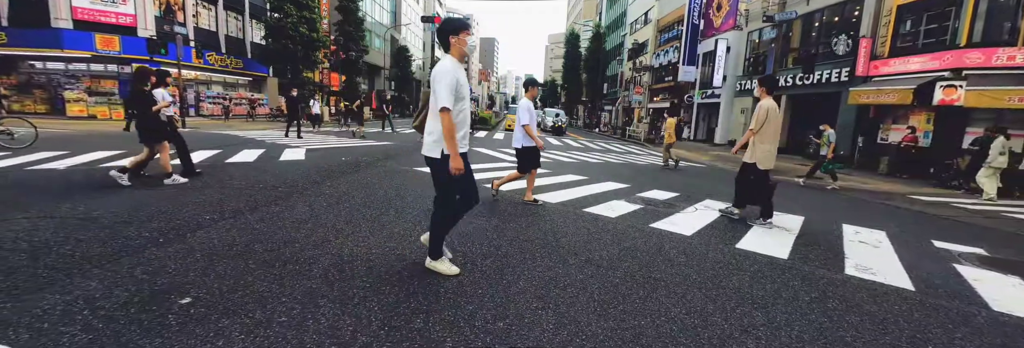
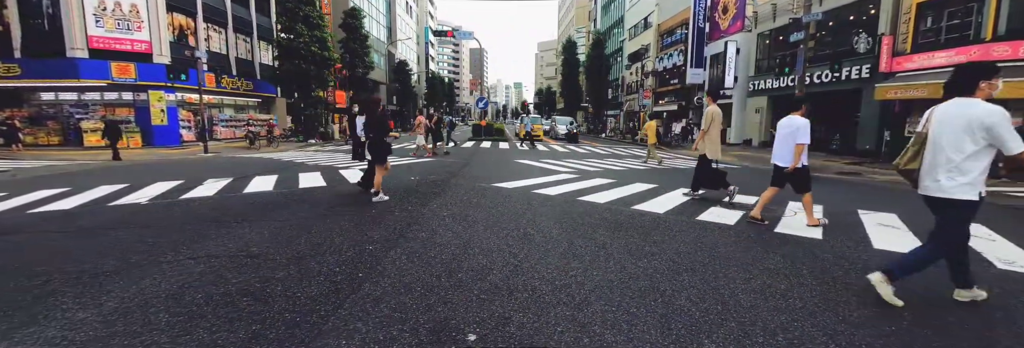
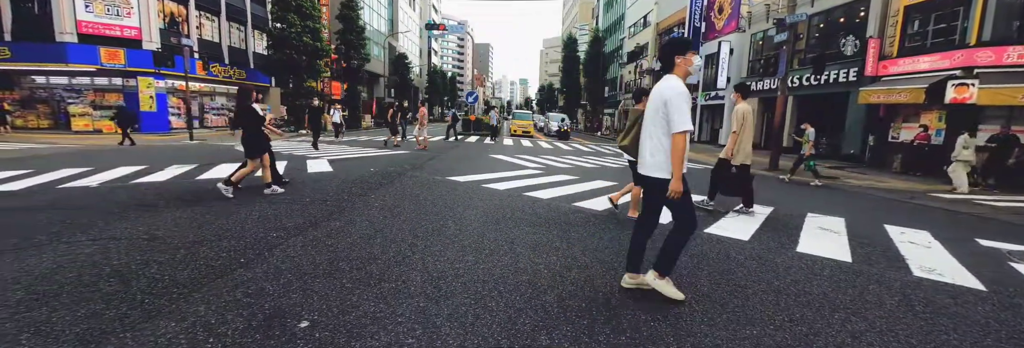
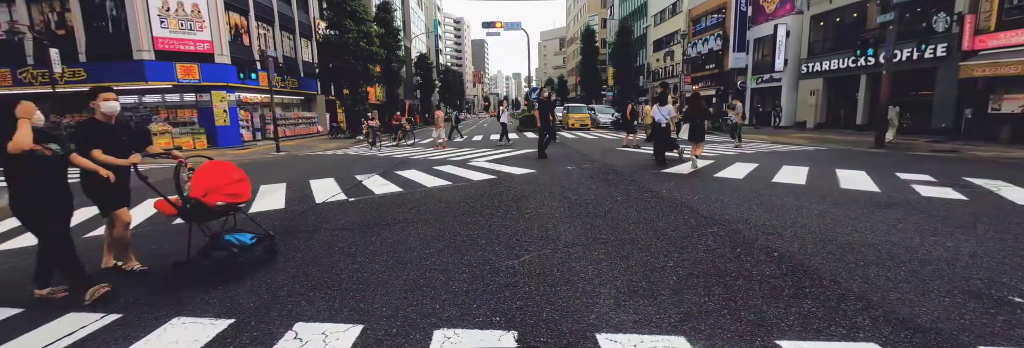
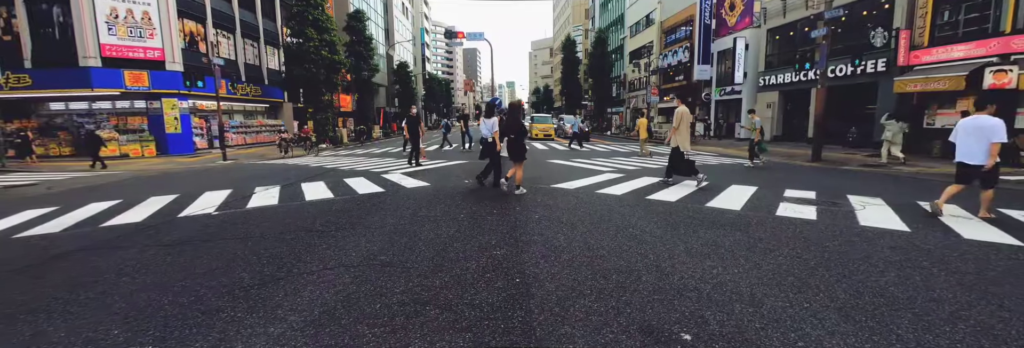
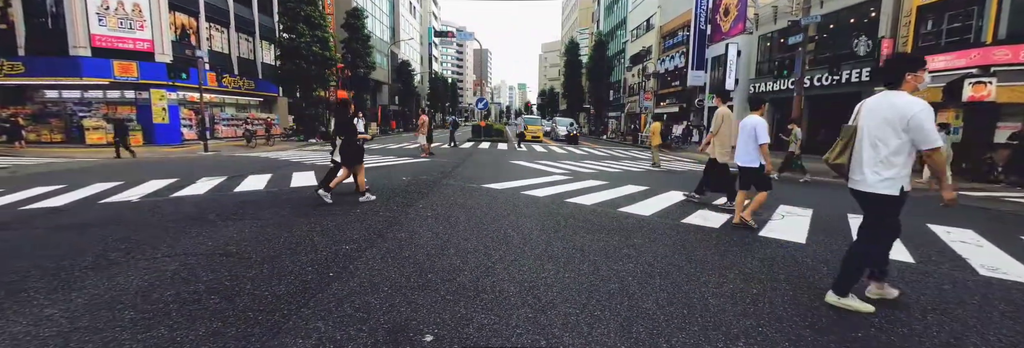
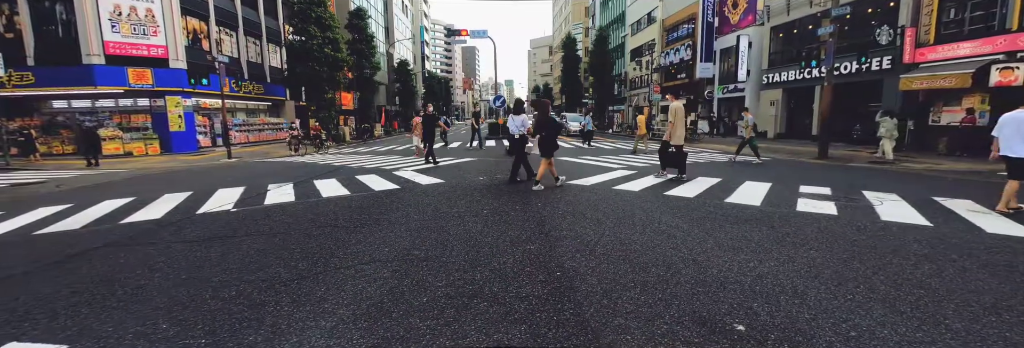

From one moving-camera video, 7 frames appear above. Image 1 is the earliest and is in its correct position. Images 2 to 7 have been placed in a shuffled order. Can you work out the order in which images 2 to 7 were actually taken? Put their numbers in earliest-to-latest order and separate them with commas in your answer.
3, 6, 2, 5, 7, 4
